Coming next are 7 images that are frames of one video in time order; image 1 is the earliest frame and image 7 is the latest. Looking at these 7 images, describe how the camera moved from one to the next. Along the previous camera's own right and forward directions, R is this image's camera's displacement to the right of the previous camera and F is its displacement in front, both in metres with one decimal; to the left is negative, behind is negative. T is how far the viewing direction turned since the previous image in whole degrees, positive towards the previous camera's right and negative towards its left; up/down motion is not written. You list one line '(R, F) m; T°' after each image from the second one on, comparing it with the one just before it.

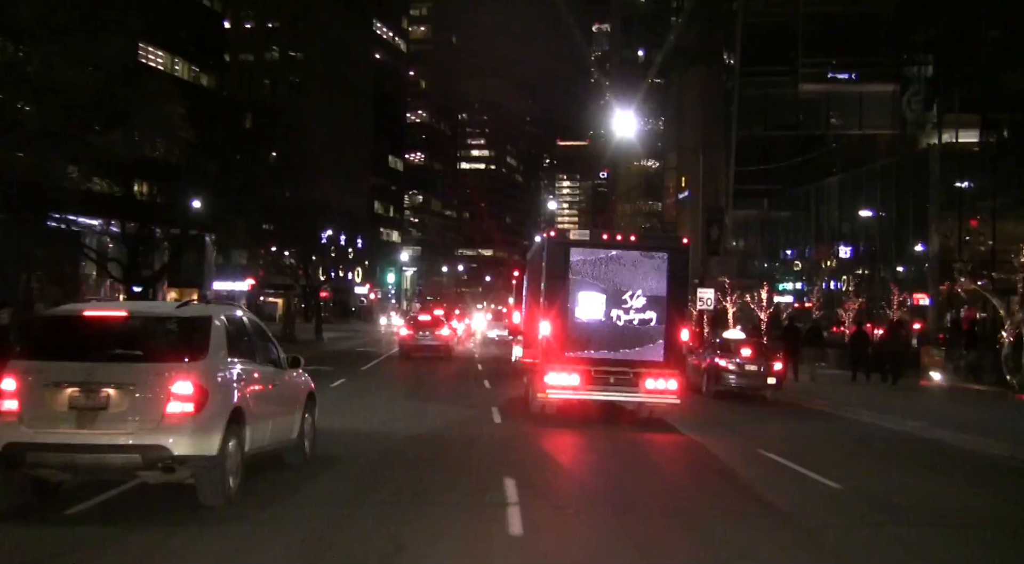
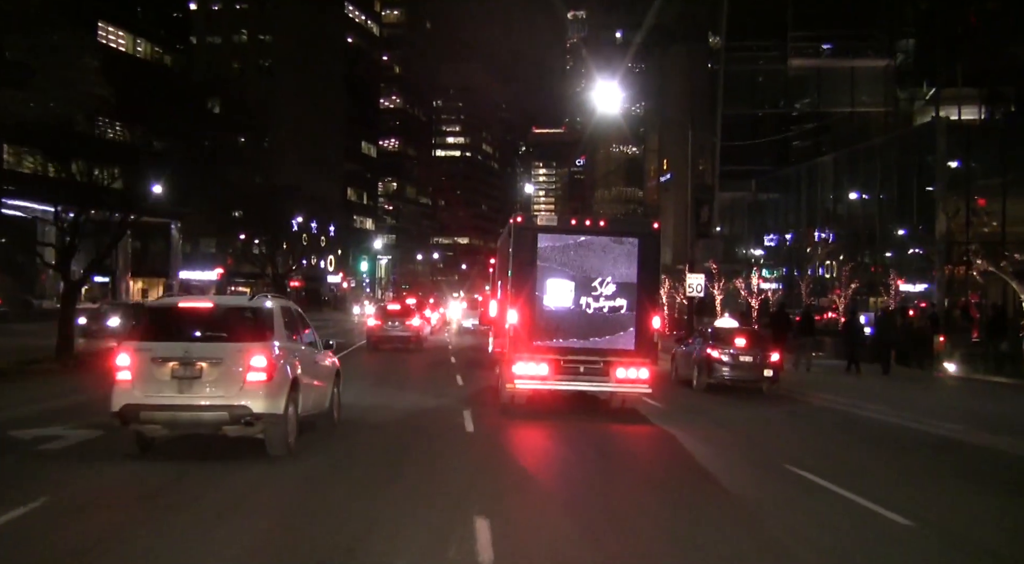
(0.0, +1.0) m; +1°
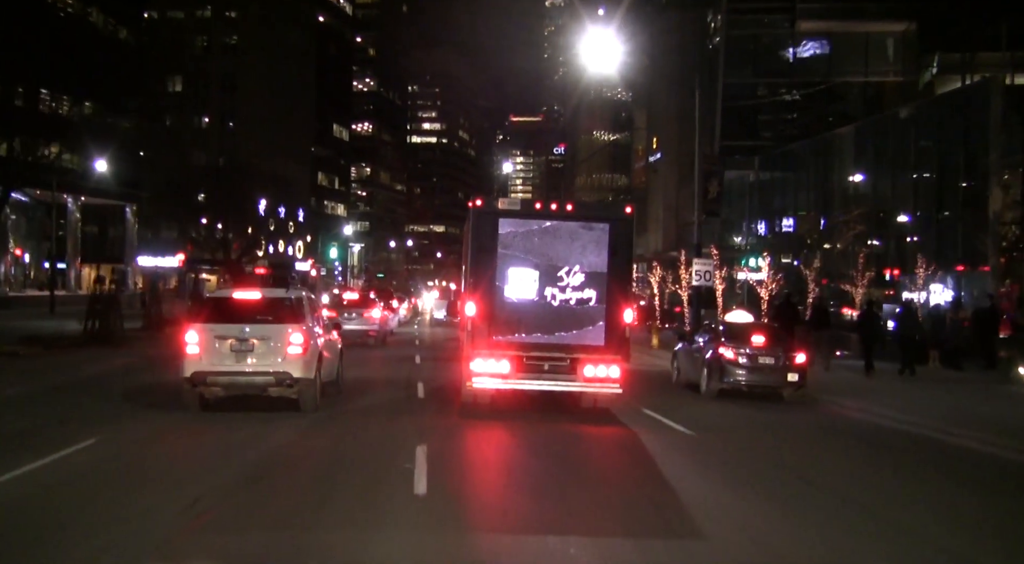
(0.0, +2.0) m; +1°
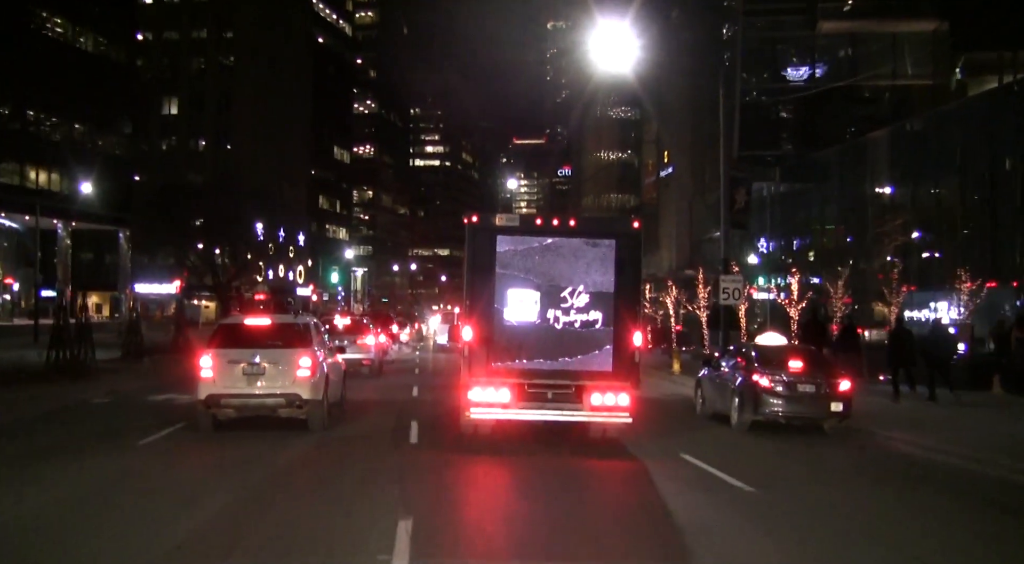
(+0.1, +1.2) m; 0°
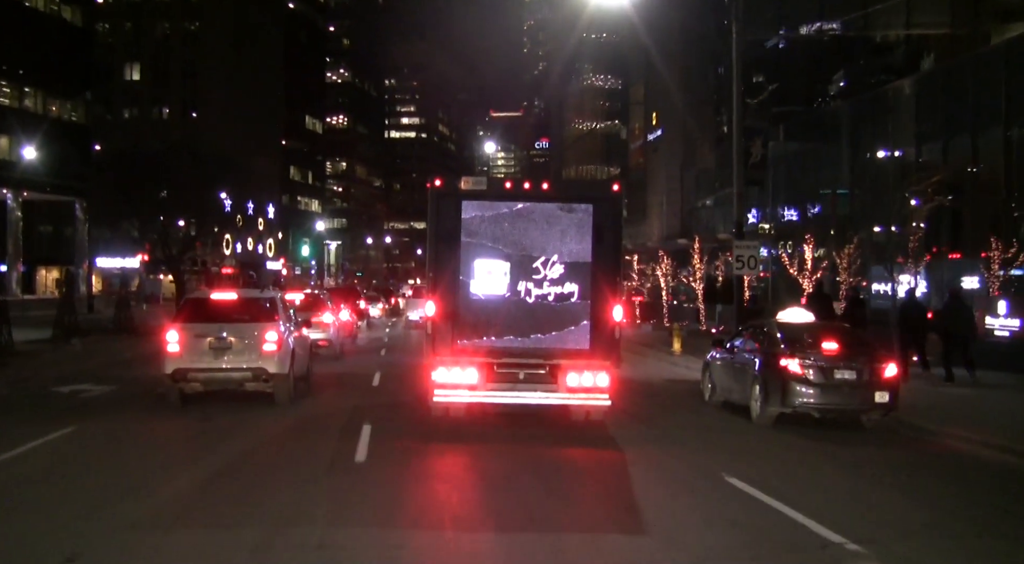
(+0.2, +1.3) m; +1°
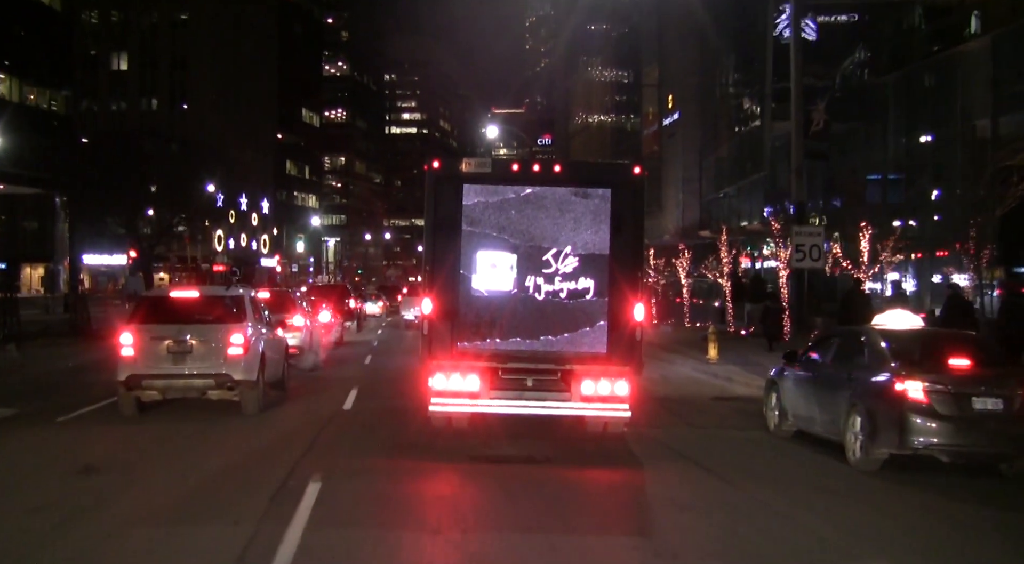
(-0.1, +1.7) m; 0°
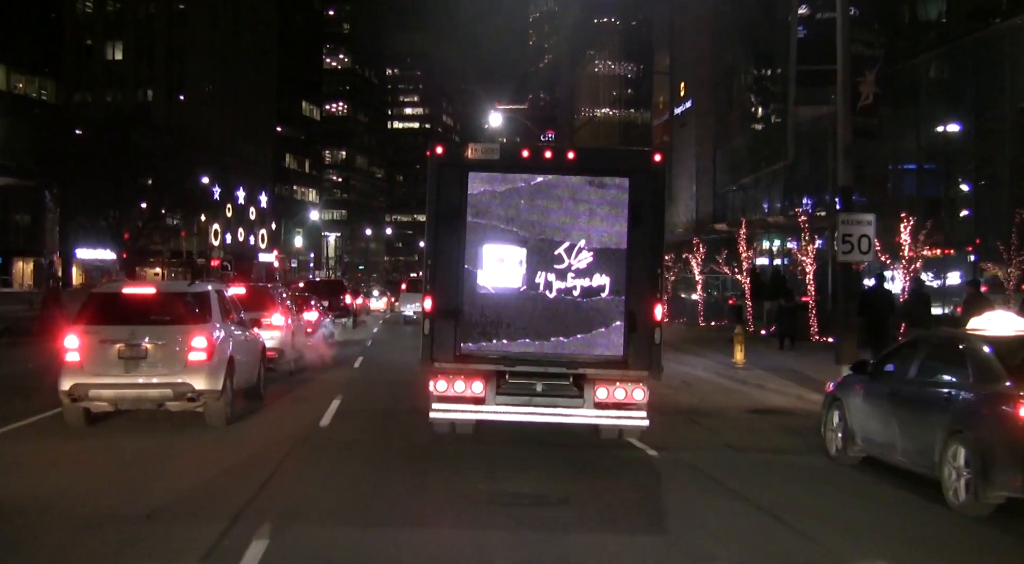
(-0.1, +1.0) m; 0°
